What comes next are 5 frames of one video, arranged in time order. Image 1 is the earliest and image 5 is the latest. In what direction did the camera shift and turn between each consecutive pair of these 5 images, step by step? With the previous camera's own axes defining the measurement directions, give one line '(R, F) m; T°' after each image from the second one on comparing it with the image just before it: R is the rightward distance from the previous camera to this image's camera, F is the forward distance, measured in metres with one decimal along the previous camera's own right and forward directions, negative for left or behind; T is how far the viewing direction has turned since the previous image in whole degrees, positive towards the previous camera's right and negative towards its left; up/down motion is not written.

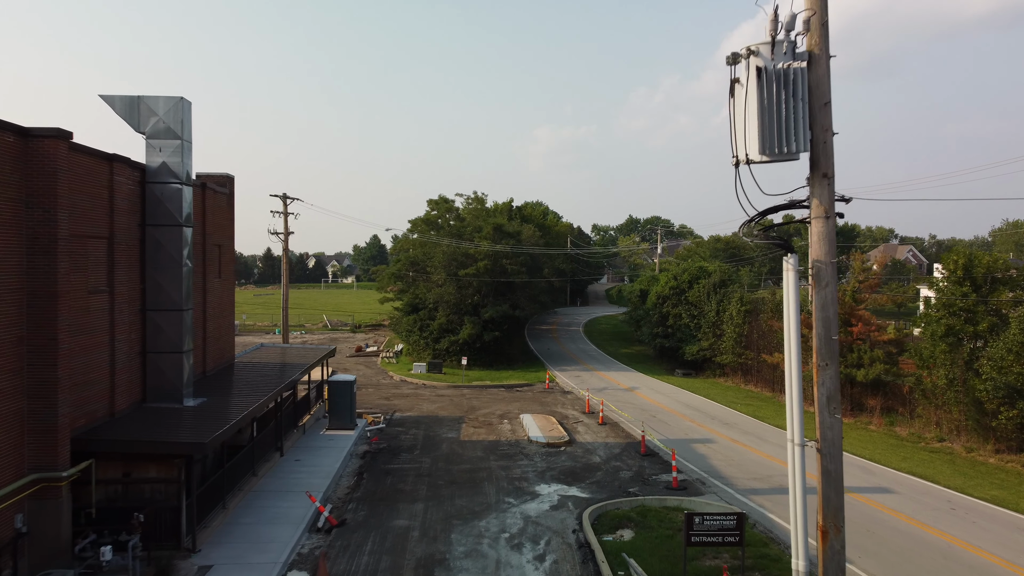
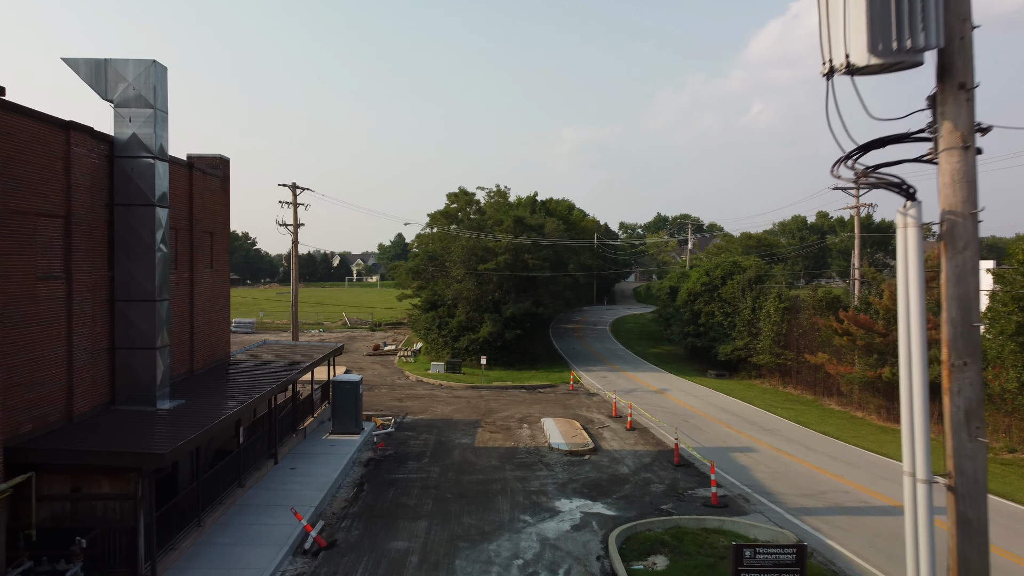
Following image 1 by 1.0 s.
(+0.2, +1.8) m; -2°
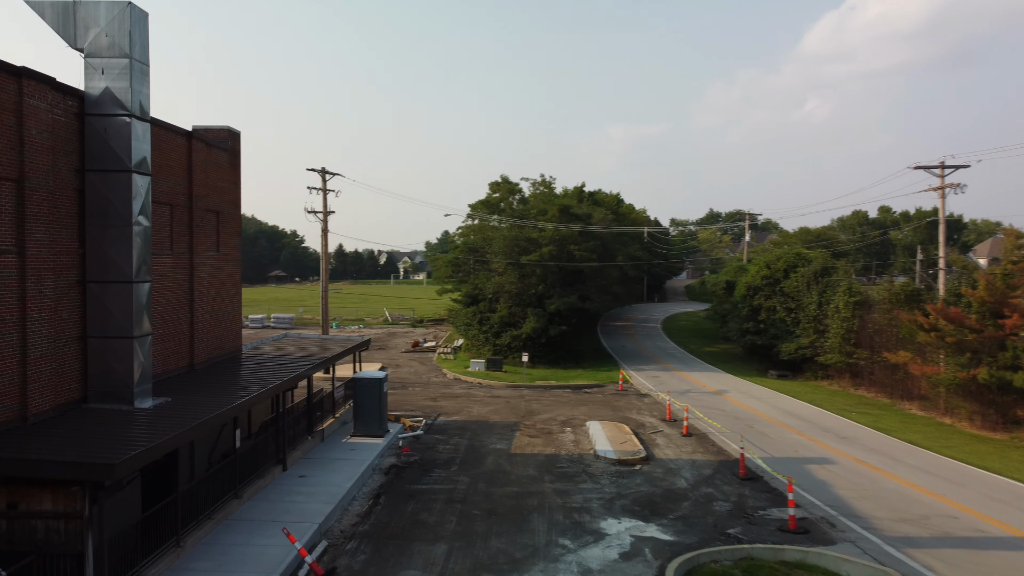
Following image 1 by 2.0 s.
(+0.2, +2.0) m; -3°
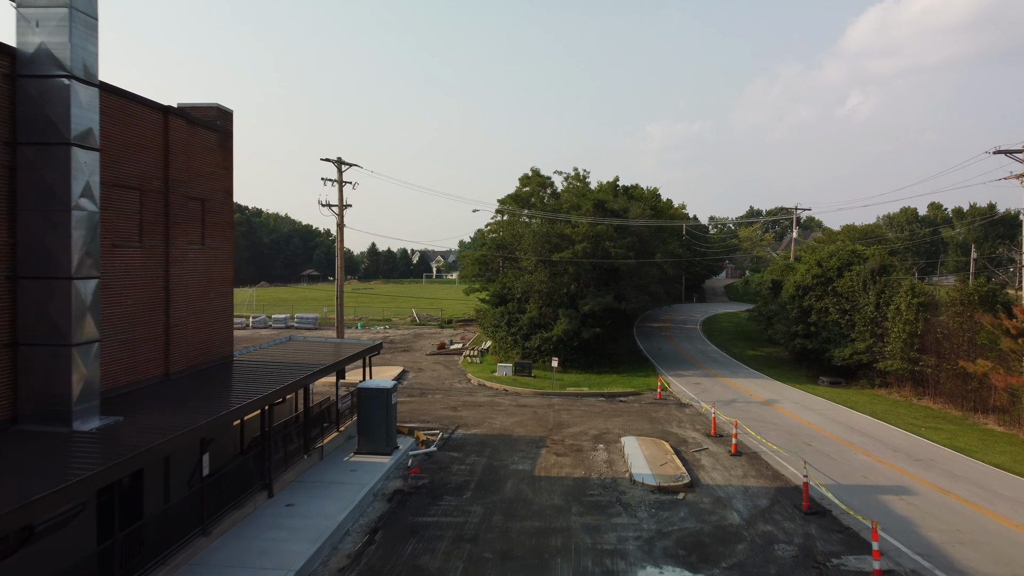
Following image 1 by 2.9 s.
(+0.2, +2.0) m; -3°
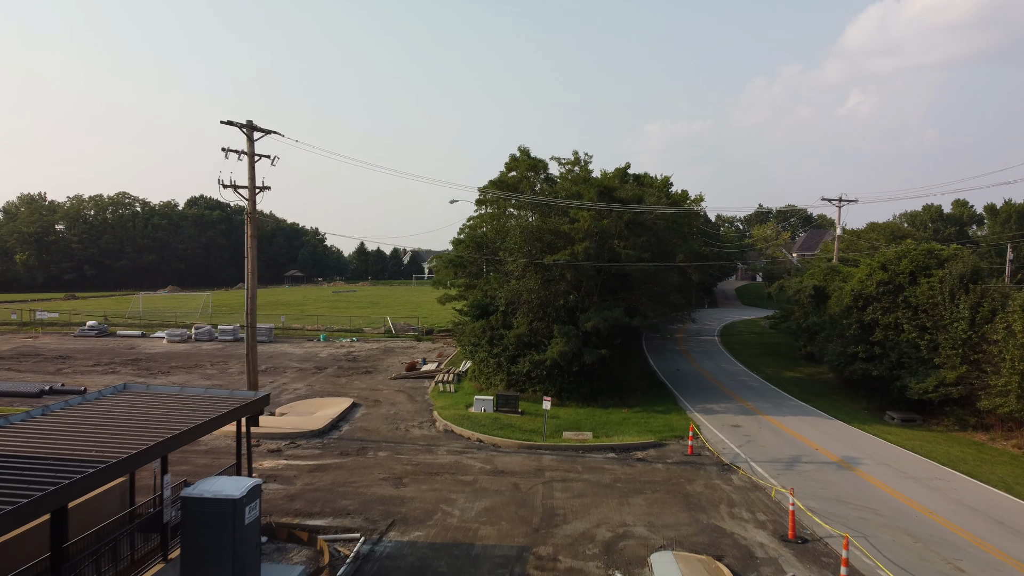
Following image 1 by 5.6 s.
(+0.5, +6.7) m; 0°
